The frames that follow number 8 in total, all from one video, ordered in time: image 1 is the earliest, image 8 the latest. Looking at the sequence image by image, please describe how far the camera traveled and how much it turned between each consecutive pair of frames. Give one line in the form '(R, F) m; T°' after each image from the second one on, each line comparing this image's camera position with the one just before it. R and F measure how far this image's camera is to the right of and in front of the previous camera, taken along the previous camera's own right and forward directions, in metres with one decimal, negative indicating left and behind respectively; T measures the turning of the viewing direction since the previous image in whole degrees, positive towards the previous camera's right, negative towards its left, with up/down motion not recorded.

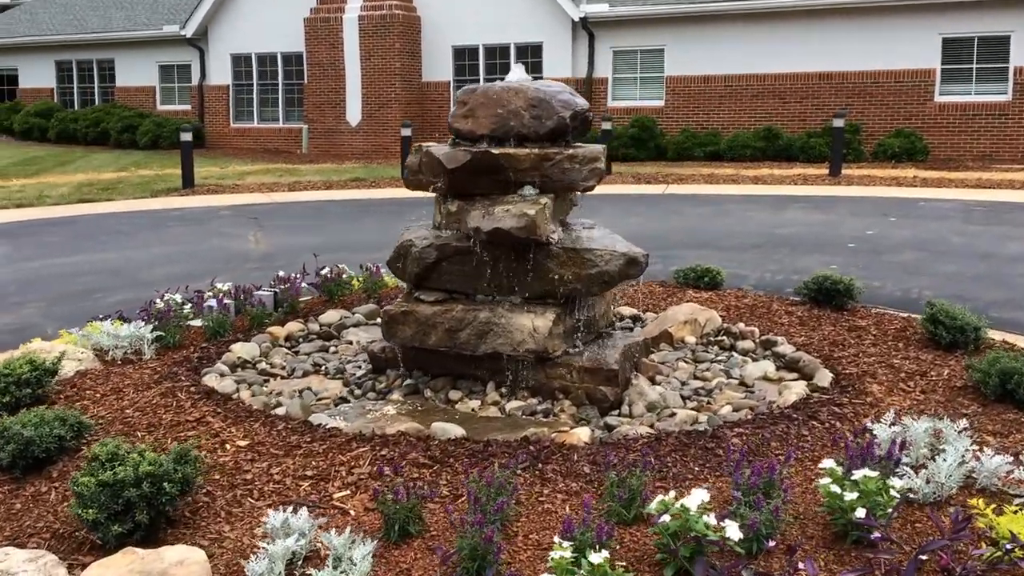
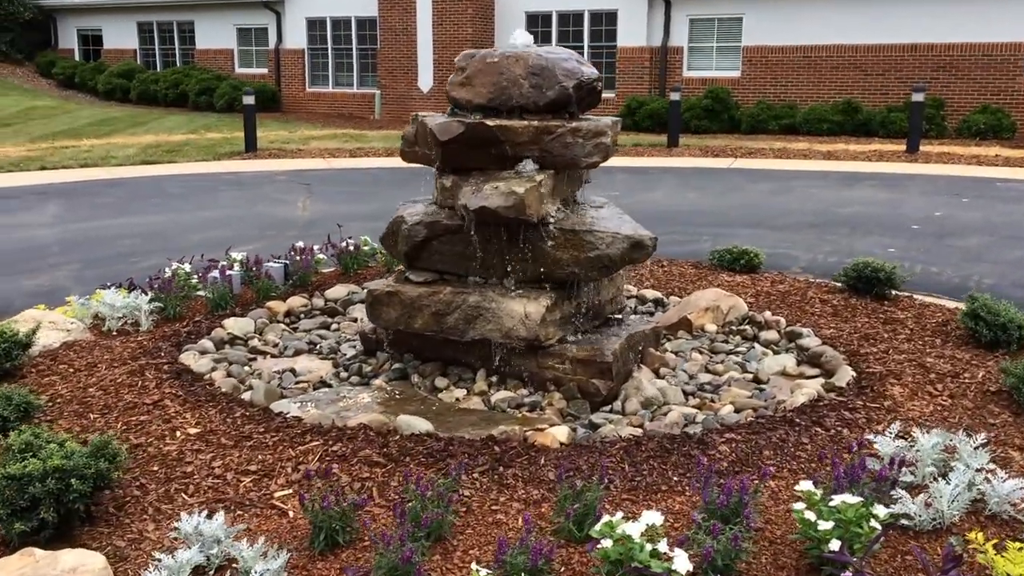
(+0.4, +0.4) m; -4°
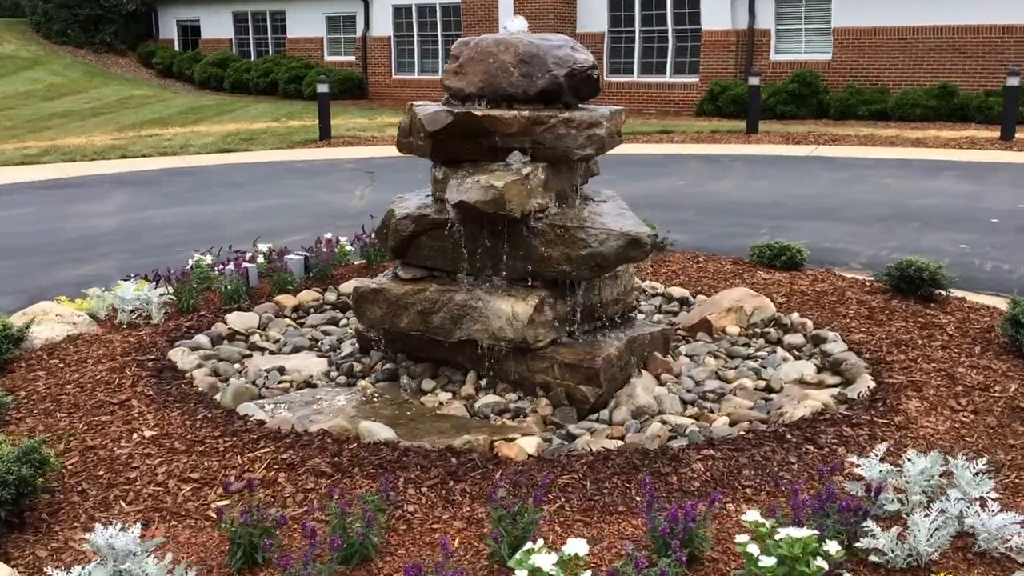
(+0.5, +0.3) m; -5°
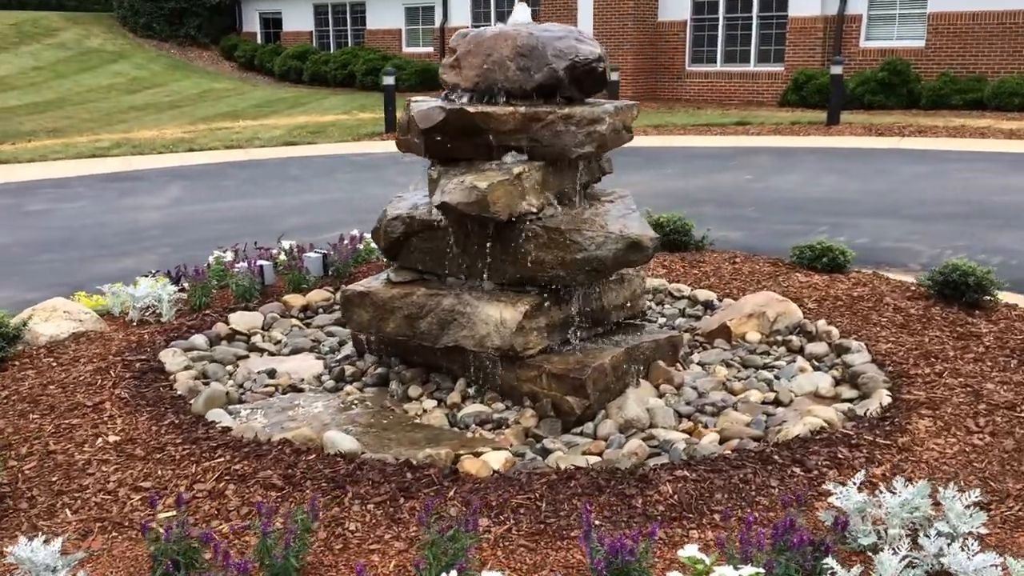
(+0.5, +0.2) m; -5°
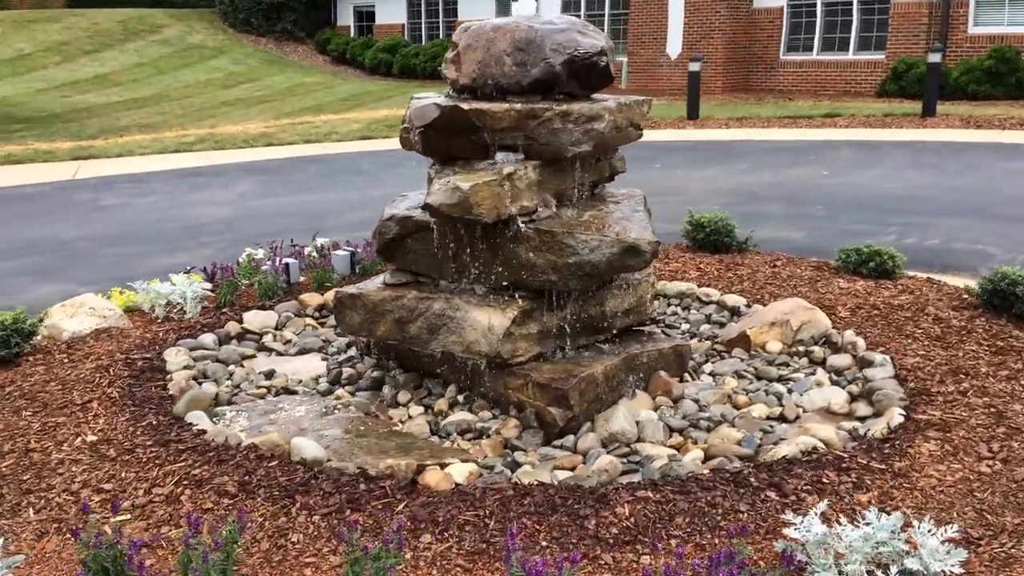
(+0.5, +0.1) m; -6°
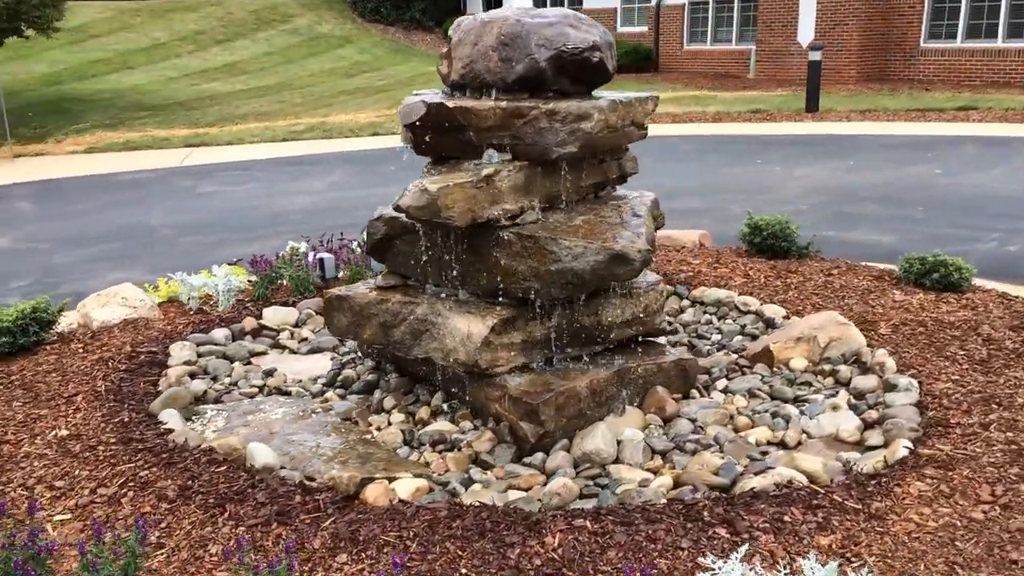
(+0.6, +0.2) m; -7°
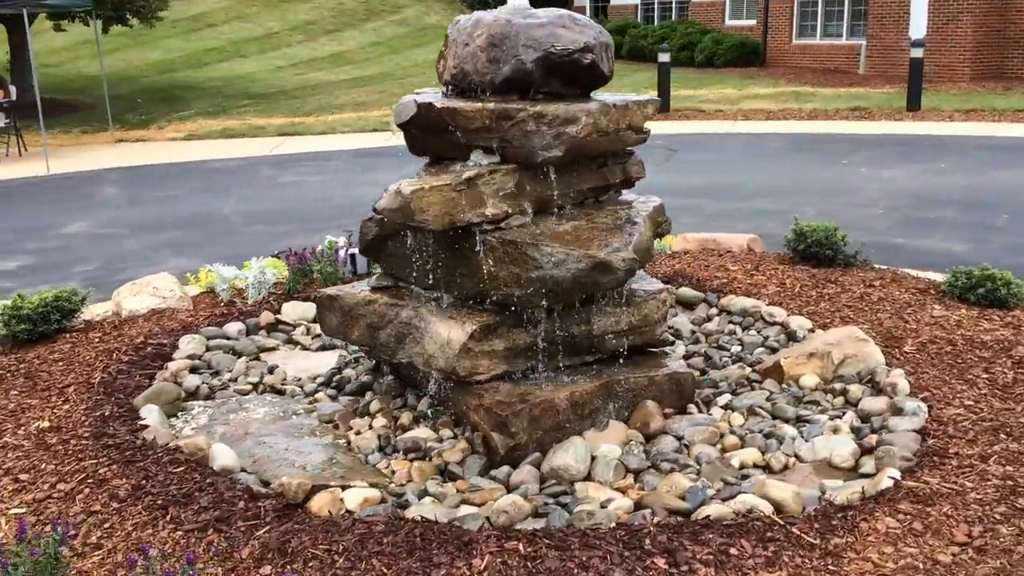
(+0.5, +0.1) m; -6°
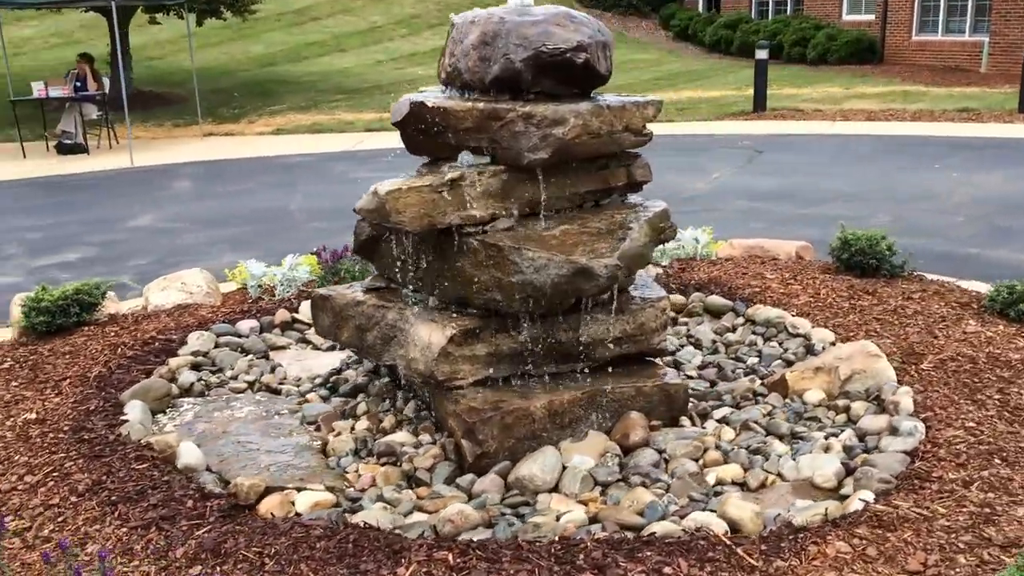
(+0.5, +0.1) m; -6°
